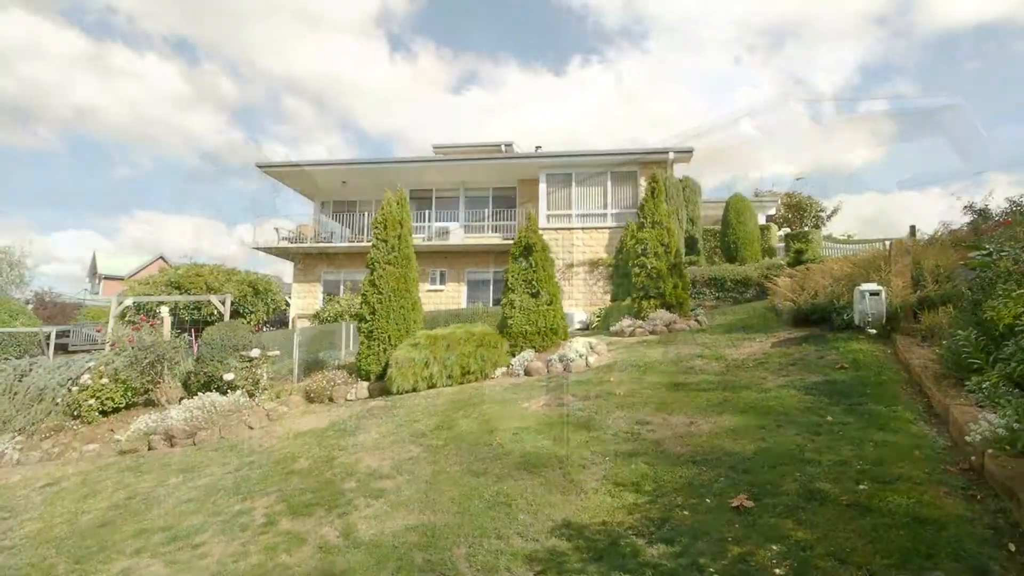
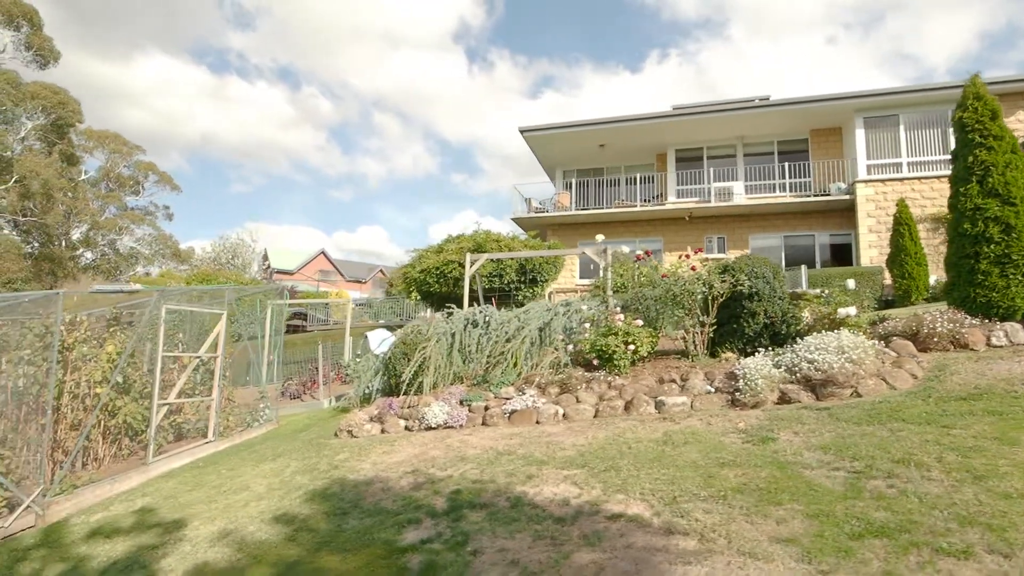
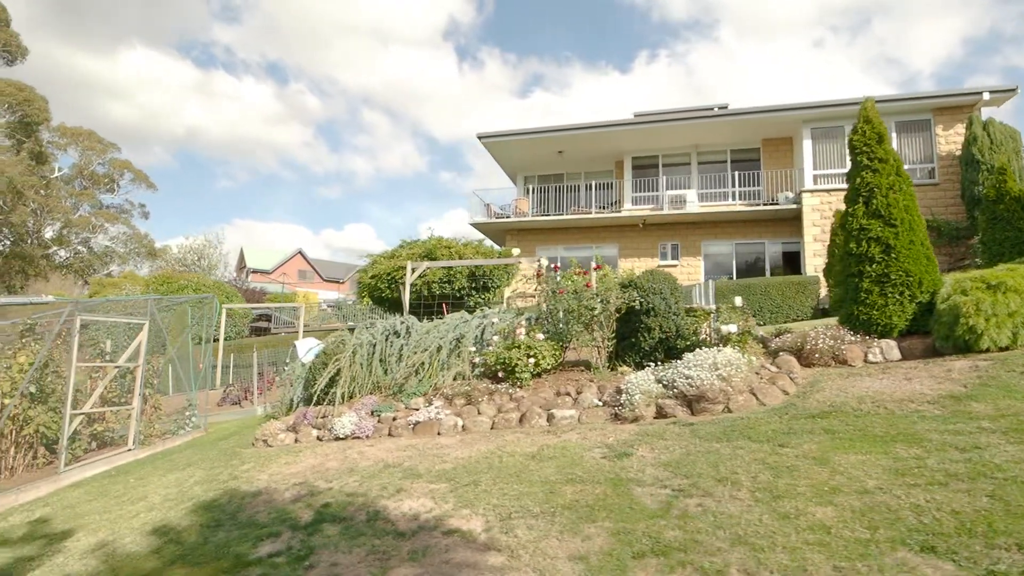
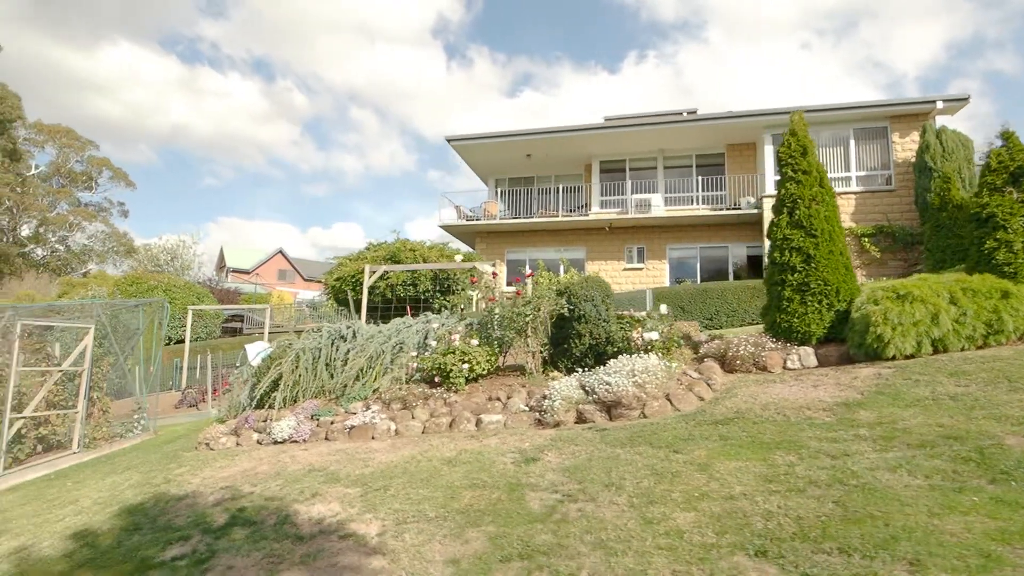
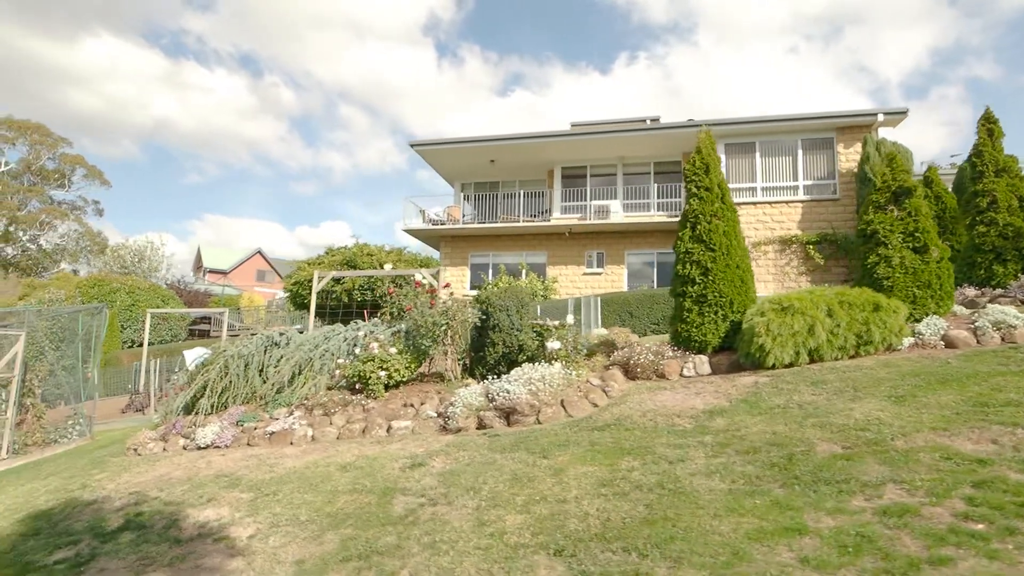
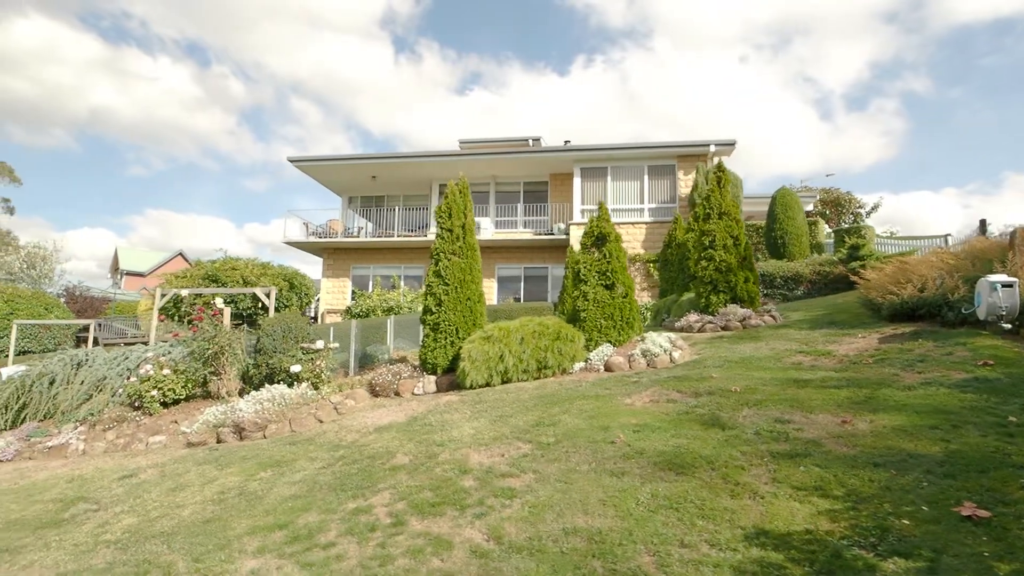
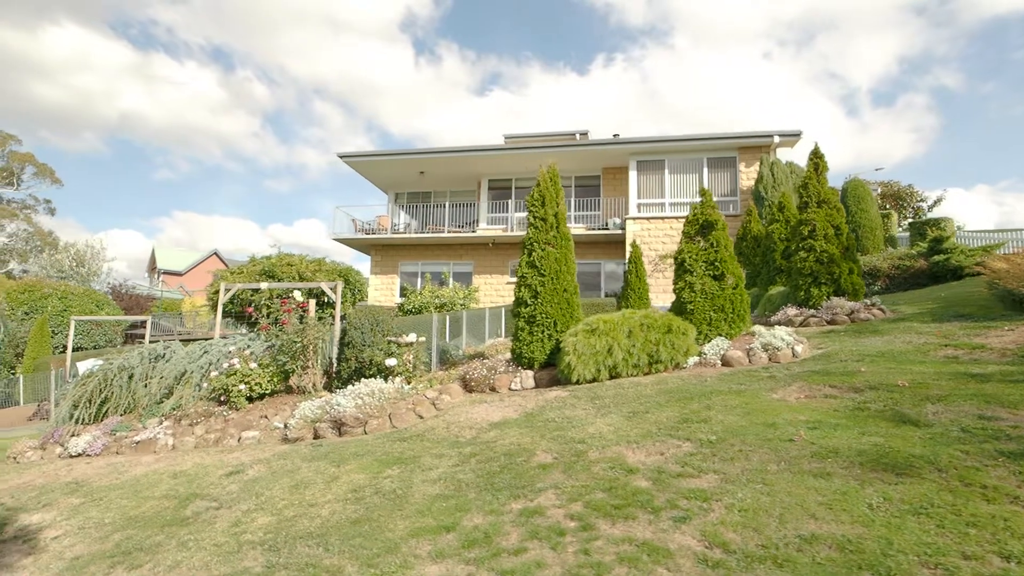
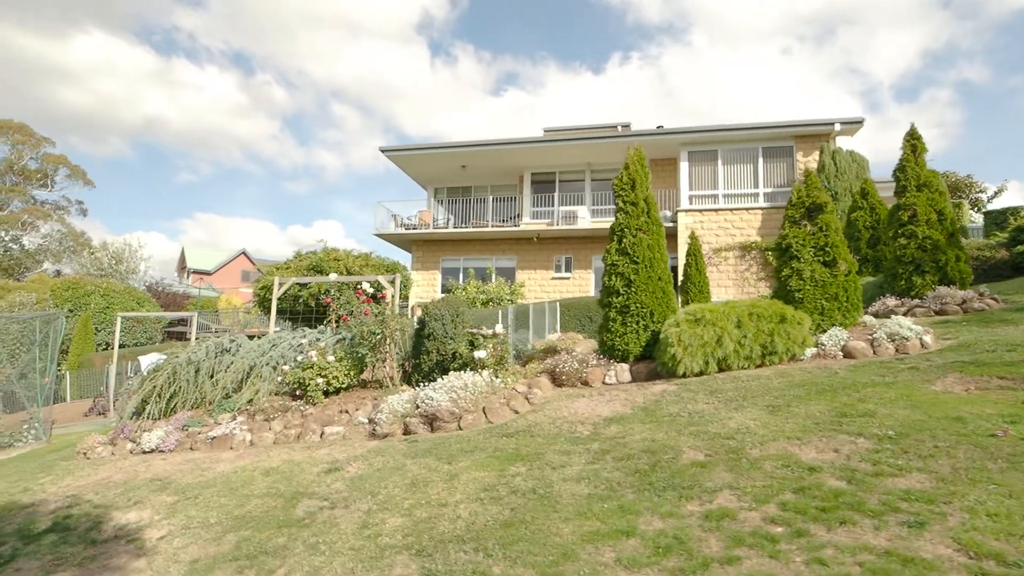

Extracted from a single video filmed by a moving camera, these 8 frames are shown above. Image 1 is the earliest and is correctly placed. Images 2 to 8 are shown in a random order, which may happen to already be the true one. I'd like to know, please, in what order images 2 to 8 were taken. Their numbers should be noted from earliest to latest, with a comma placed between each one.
6, 7, 8, 5, 4, 3, 2
